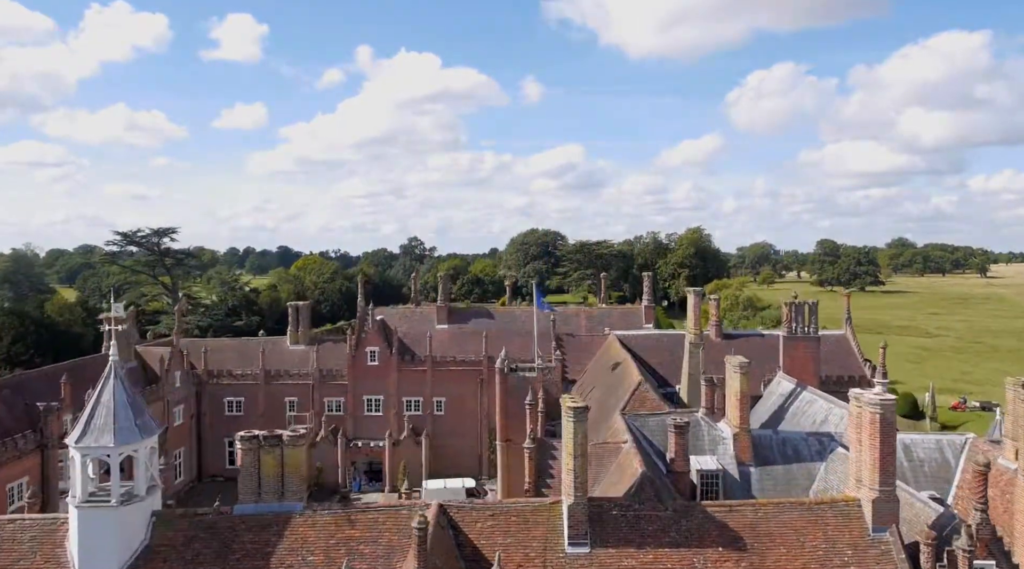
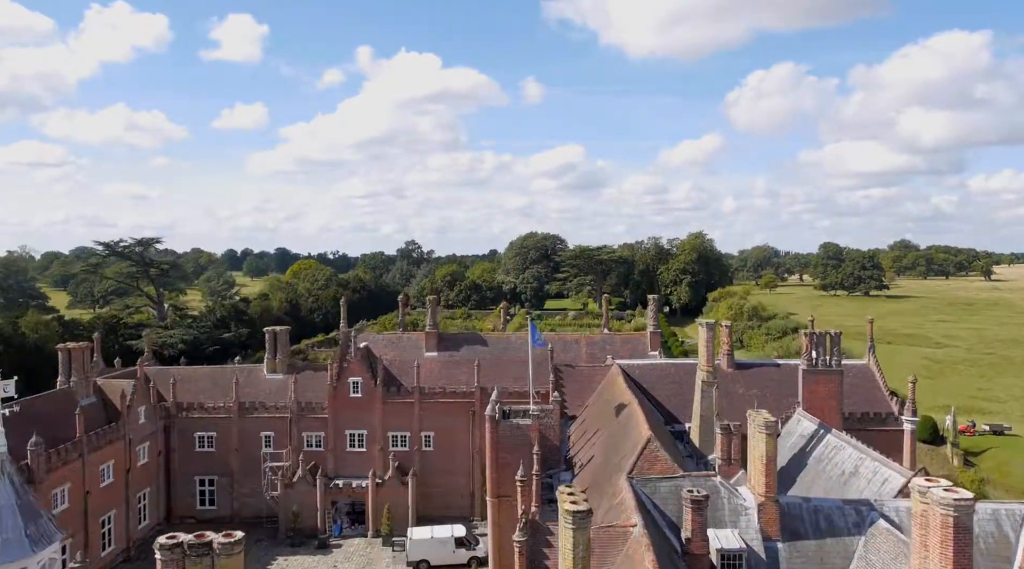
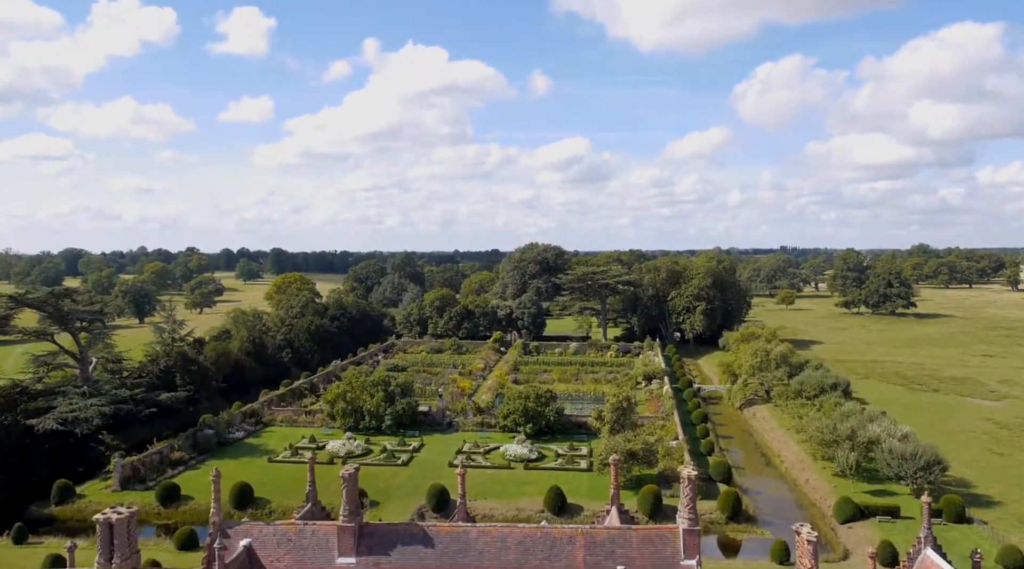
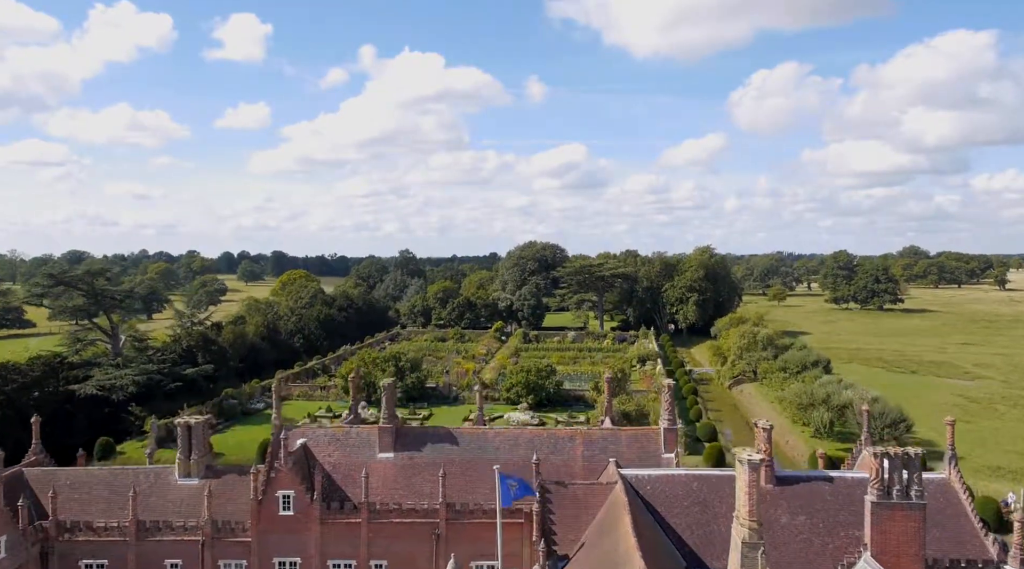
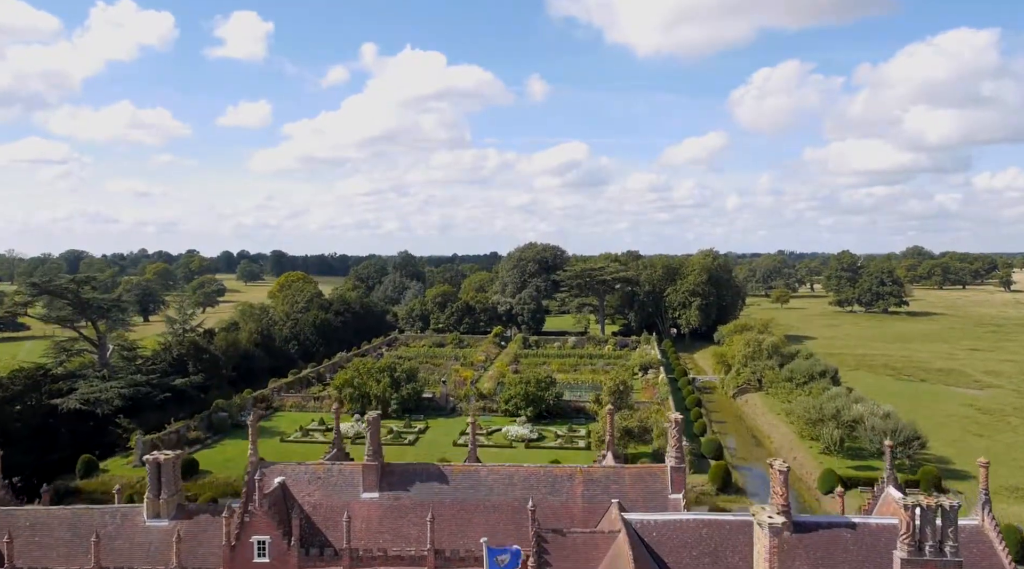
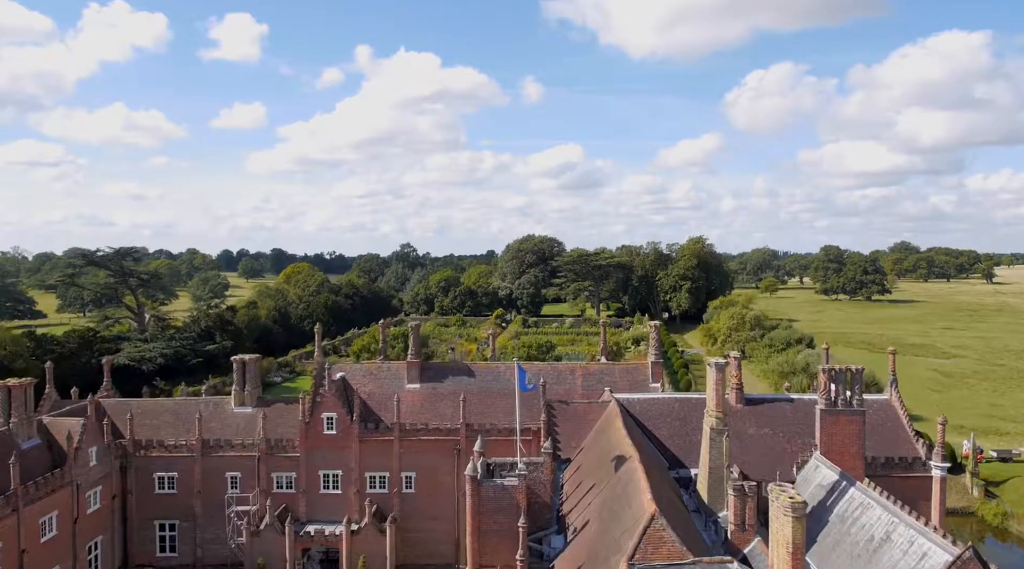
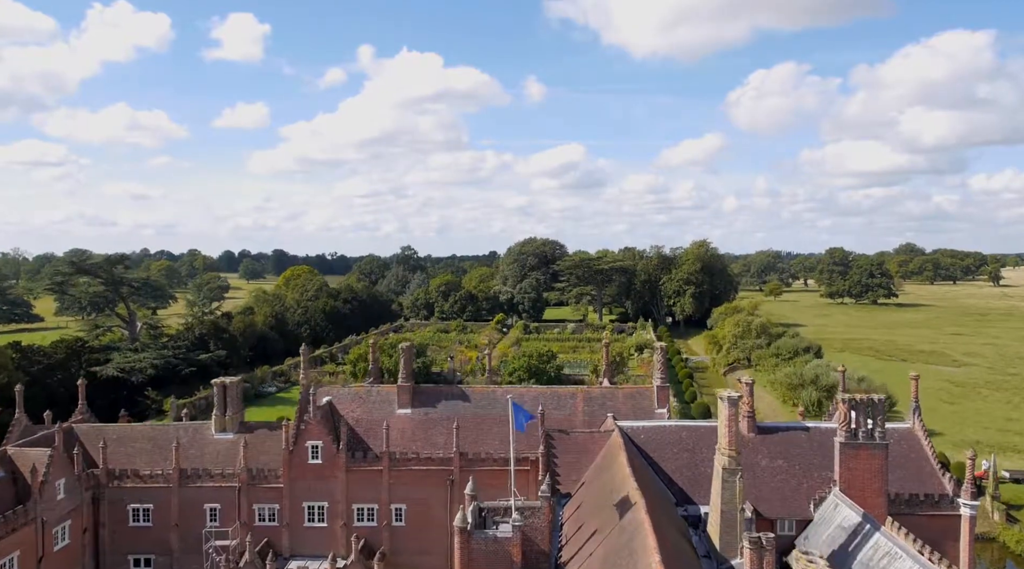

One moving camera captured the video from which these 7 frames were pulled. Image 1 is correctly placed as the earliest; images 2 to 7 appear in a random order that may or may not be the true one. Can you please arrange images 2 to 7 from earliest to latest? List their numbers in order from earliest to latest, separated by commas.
2, 6, 7, 4, 5, 3
